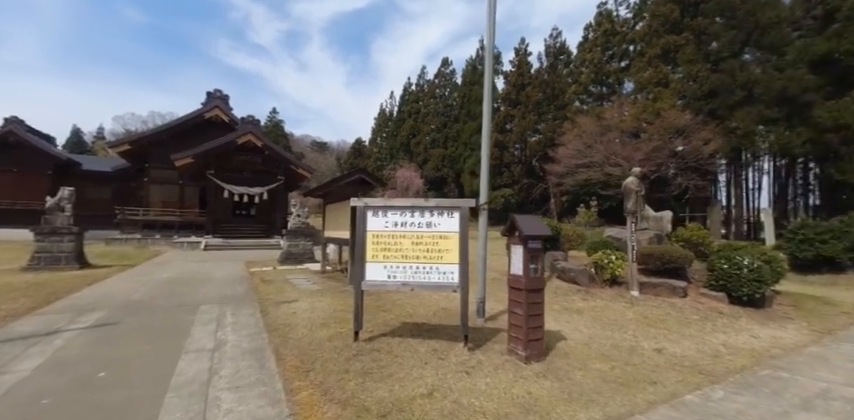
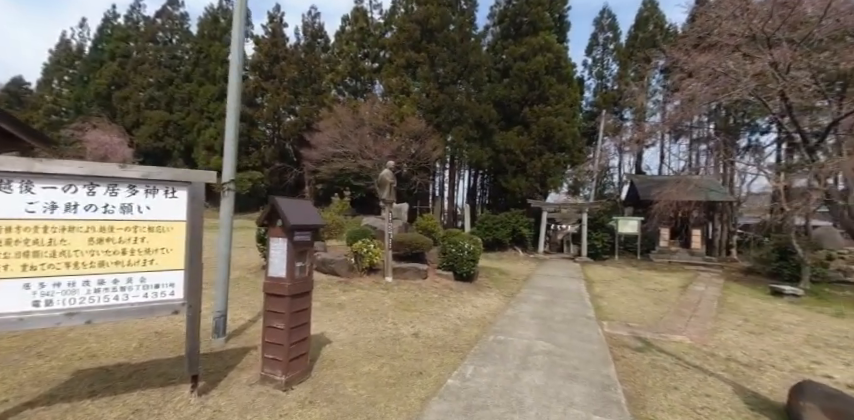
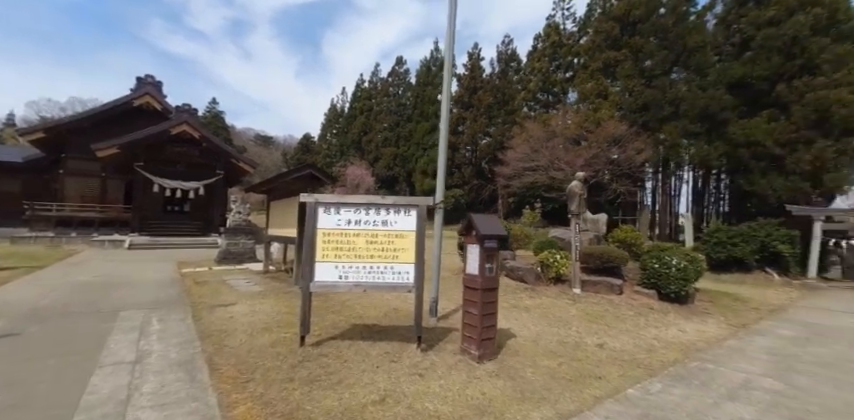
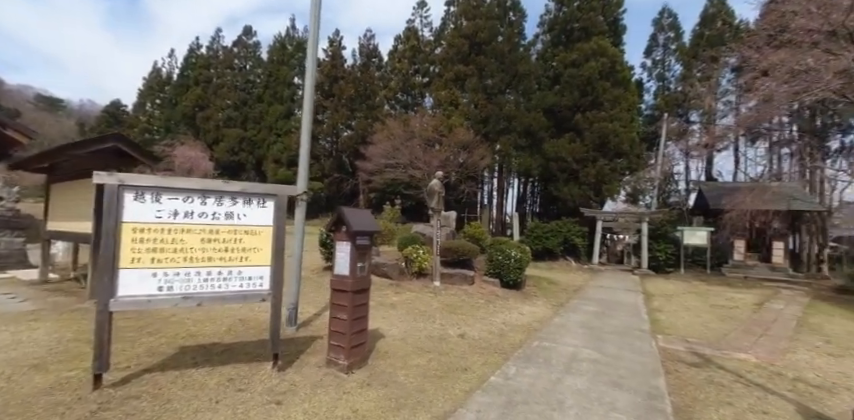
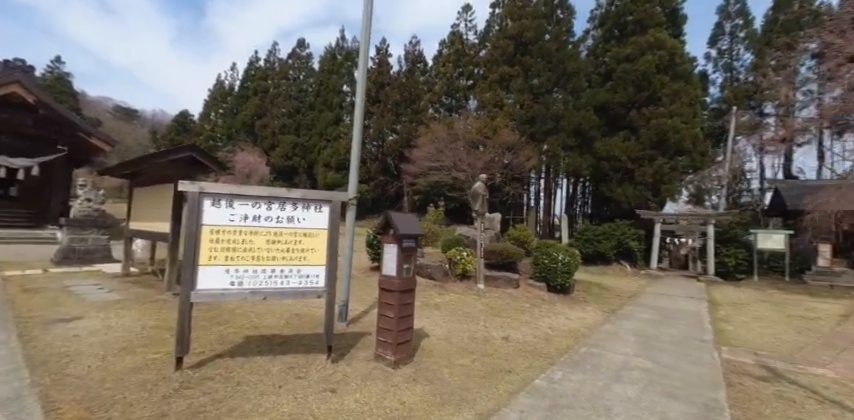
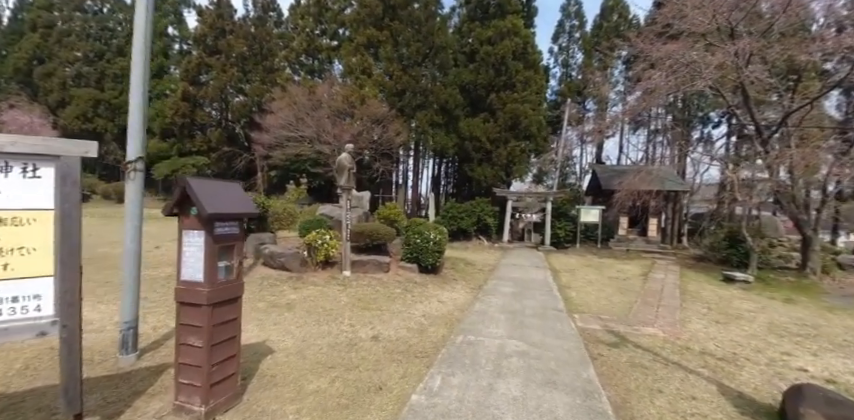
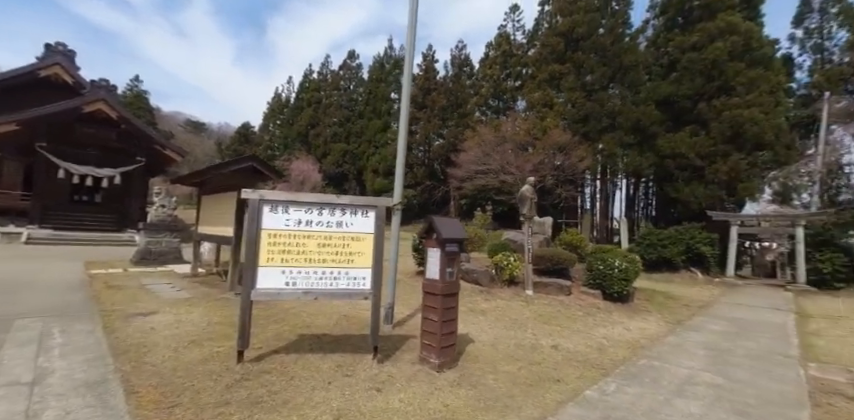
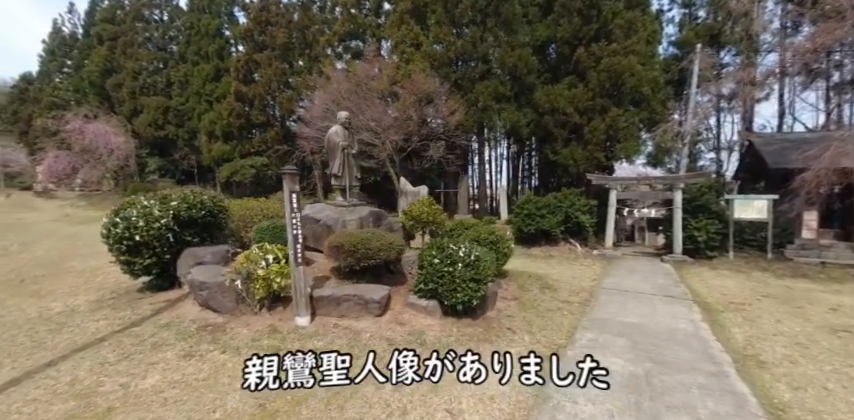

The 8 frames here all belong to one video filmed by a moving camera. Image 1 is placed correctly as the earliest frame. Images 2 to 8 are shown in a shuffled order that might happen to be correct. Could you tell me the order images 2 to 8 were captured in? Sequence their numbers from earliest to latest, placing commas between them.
3, 7, 5, 4, 2, 6, 8
